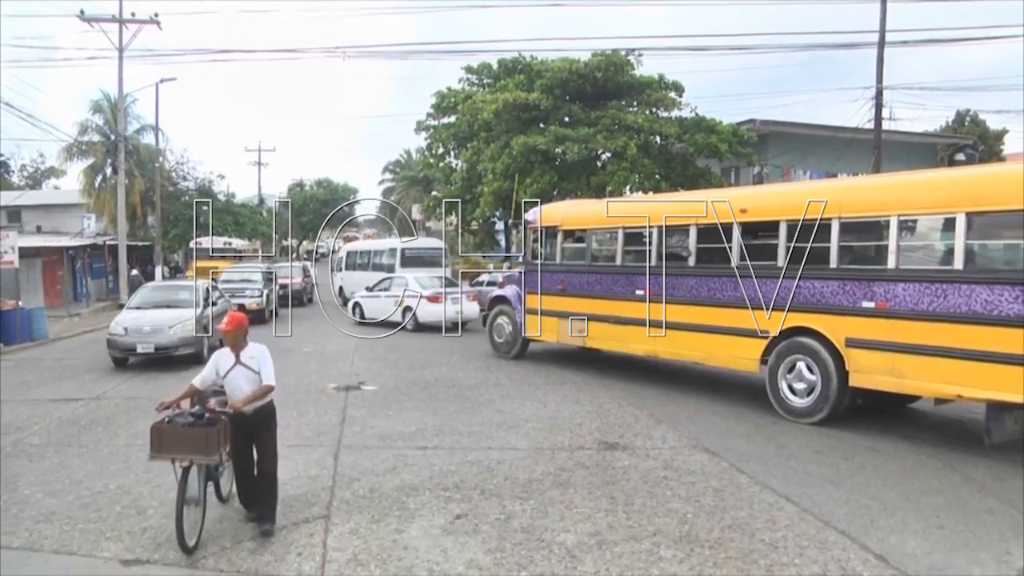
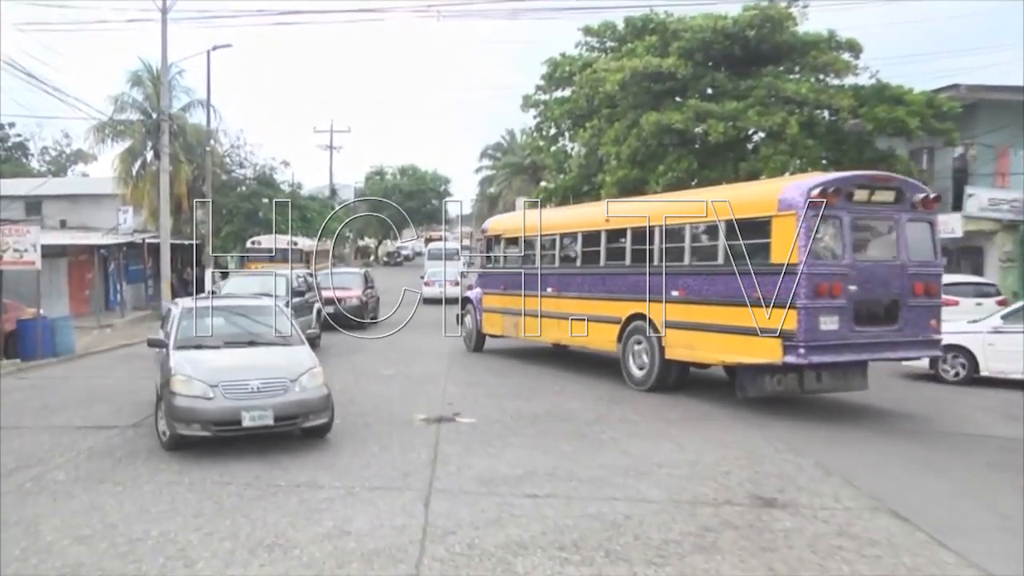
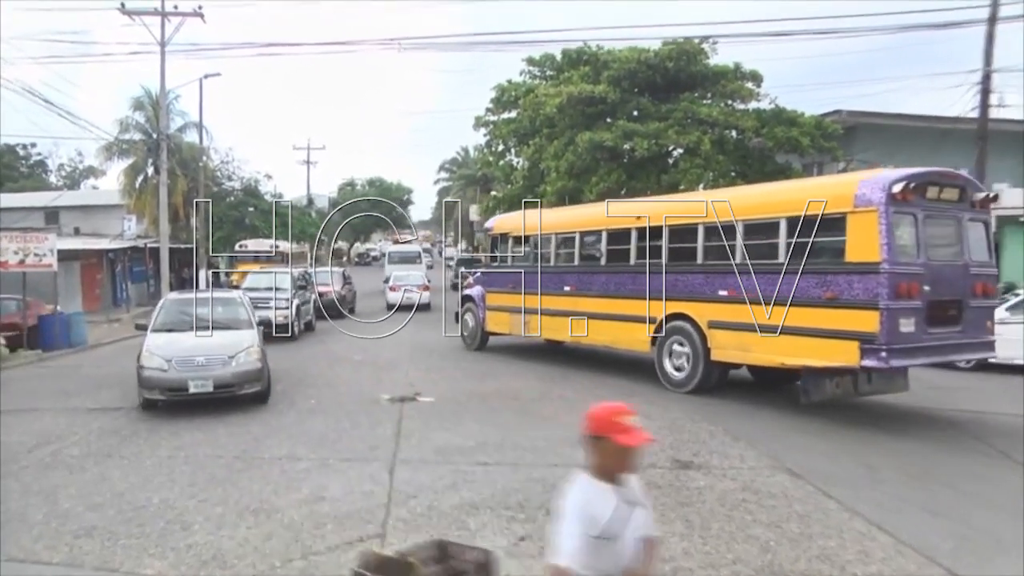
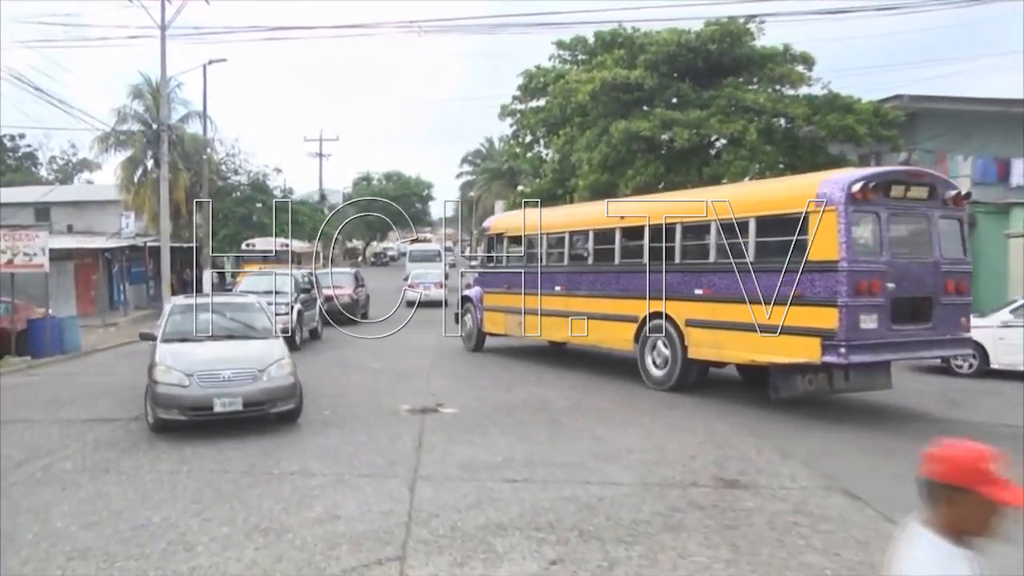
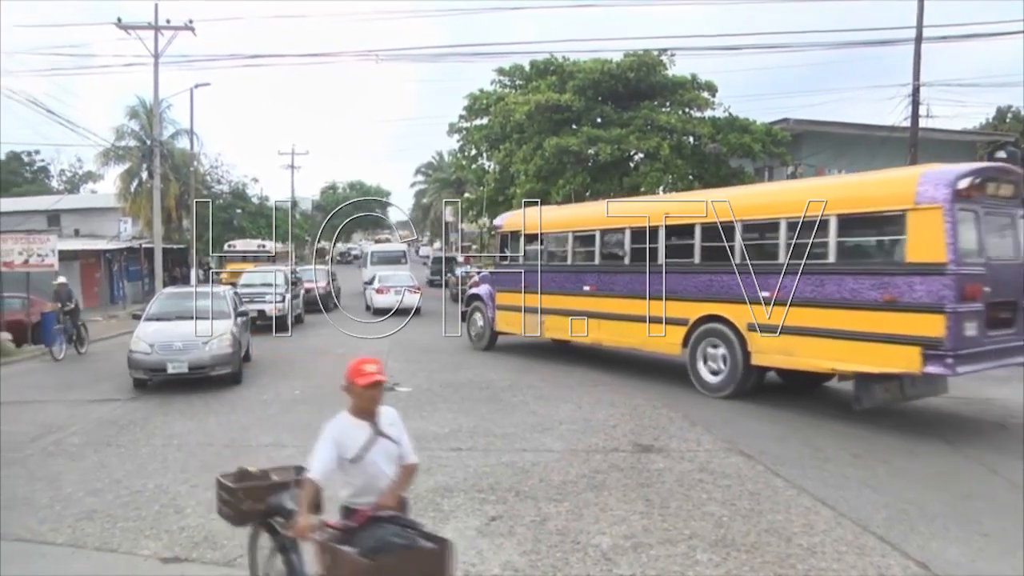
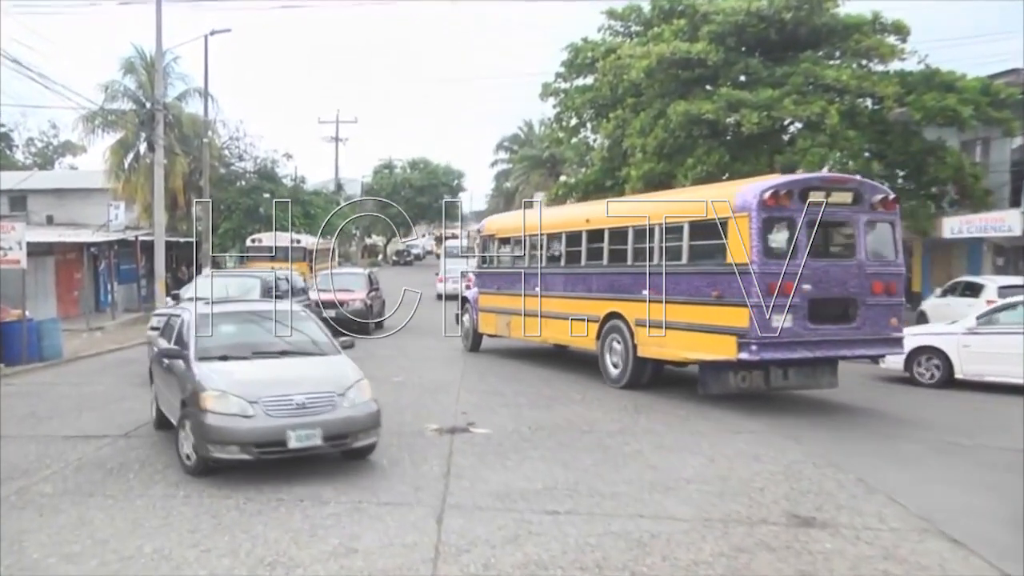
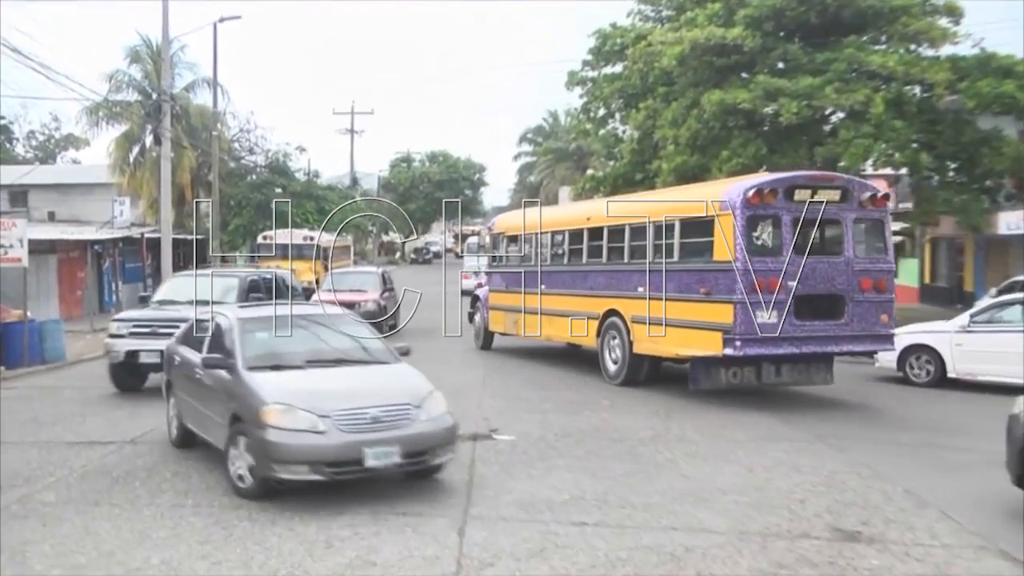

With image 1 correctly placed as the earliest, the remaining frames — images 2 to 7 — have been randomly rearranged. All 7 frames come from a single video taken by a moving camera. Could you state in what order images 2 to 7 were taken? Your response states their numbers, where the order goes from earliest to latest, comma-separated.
5, 3, 4, 2, 6, 7
